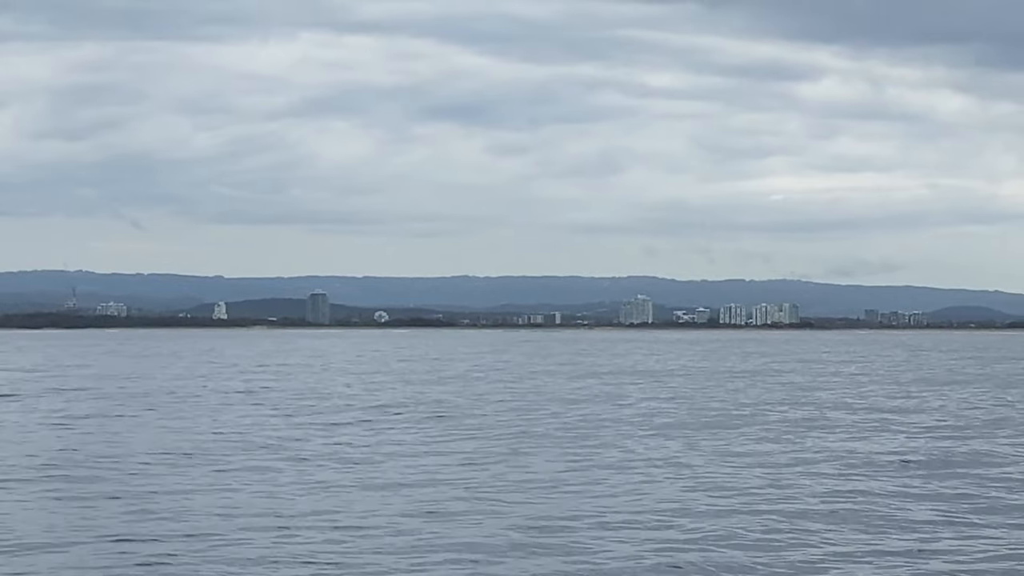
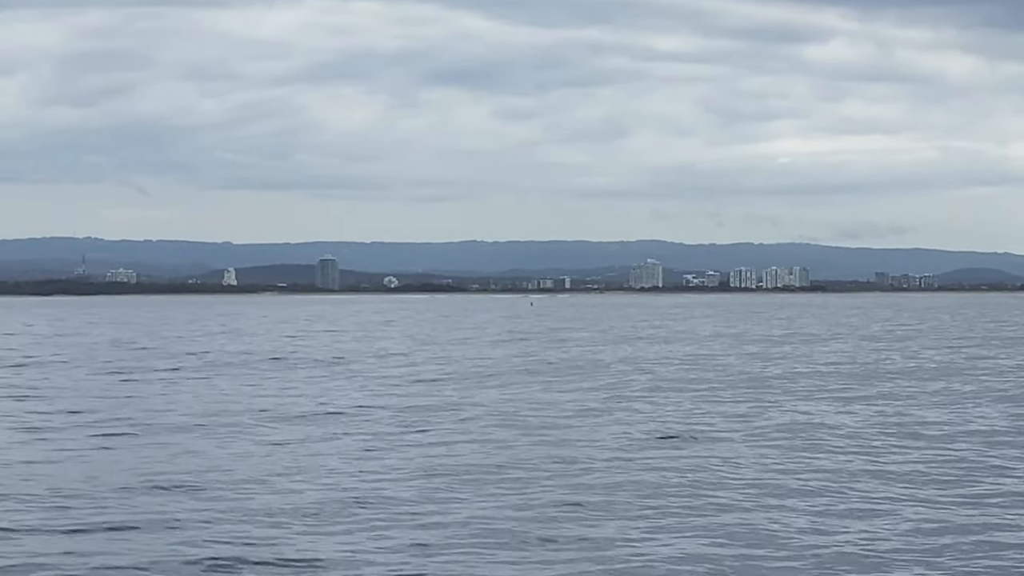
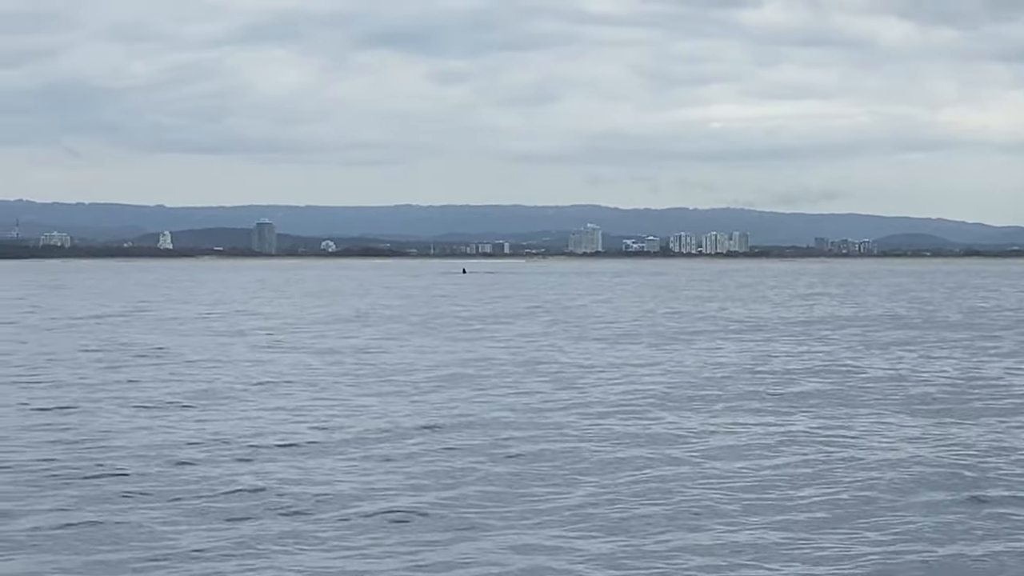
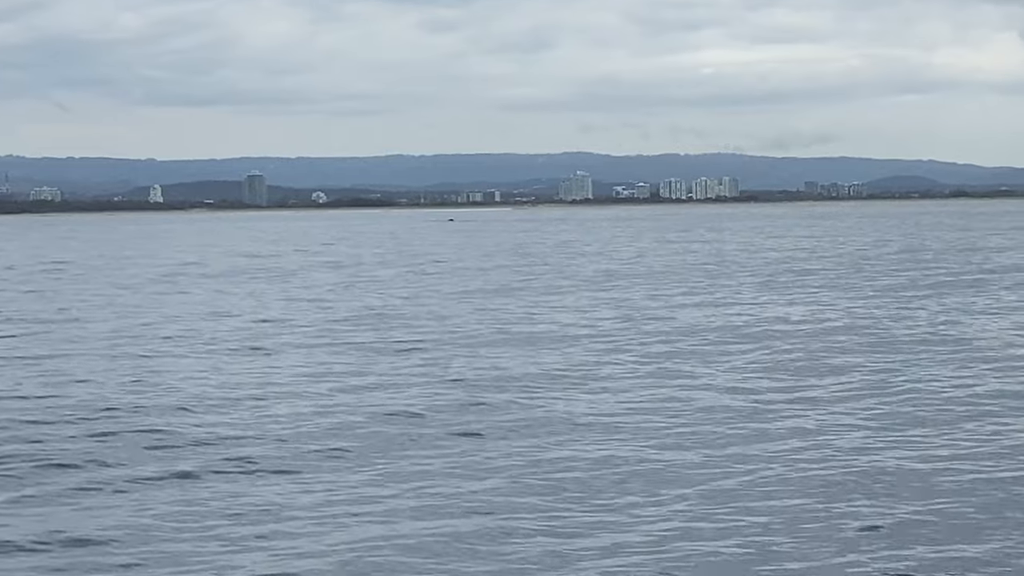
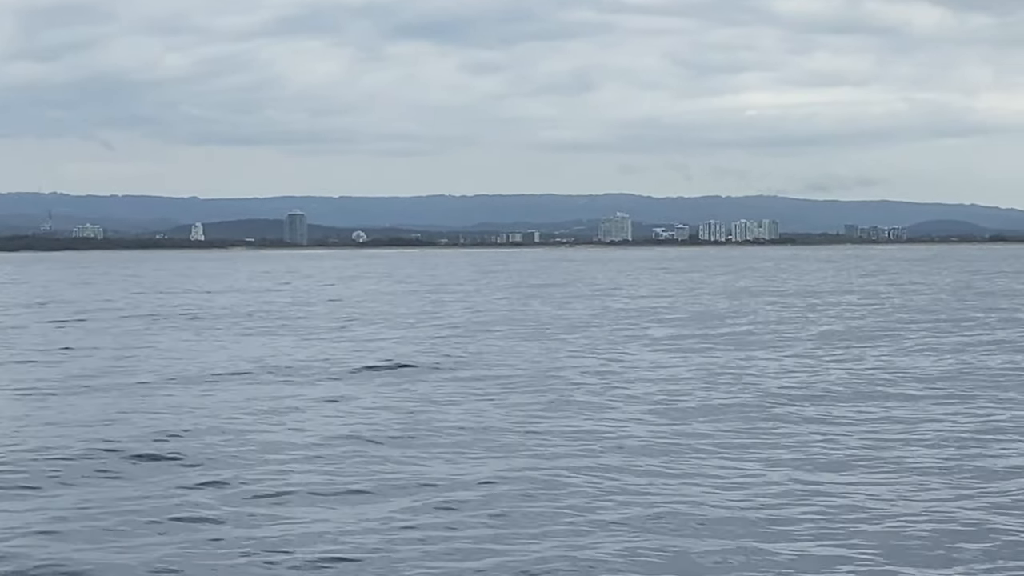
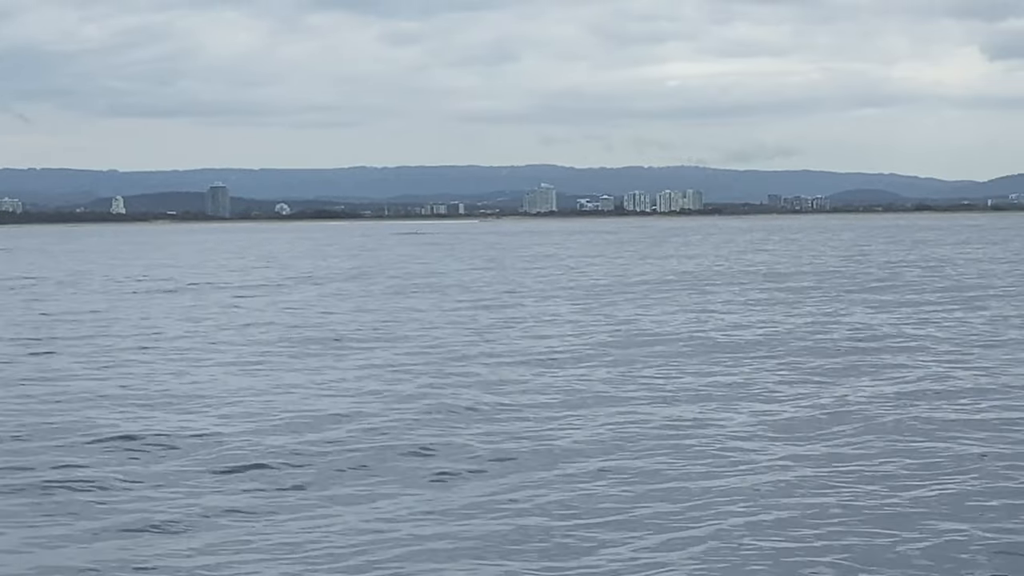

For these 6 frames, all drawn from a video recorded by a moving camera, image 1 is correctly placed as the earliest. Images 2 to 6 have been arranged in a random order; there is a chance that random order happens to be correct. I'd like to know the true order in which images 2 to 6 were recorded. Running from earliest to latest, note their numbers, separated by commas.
2, 5, 4, 6, 3
